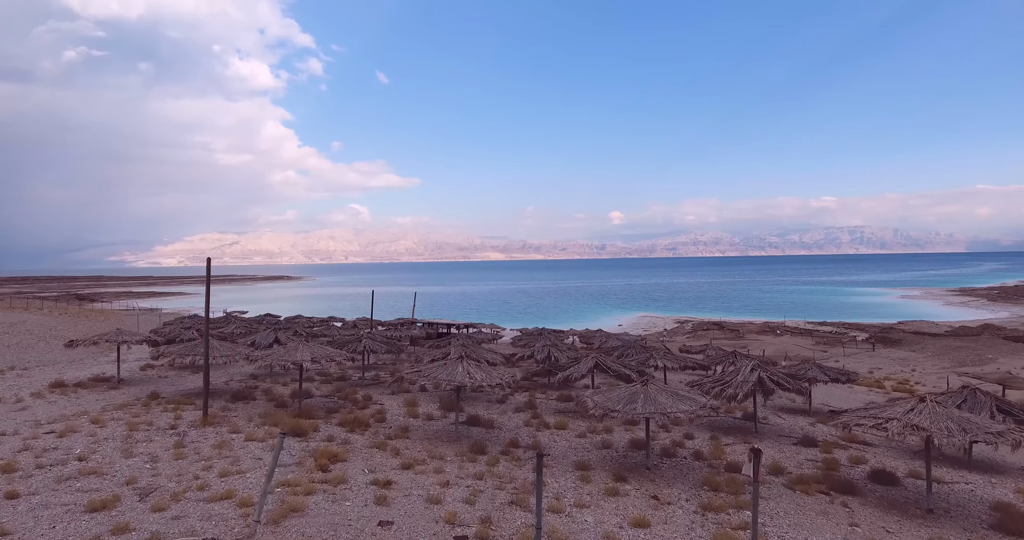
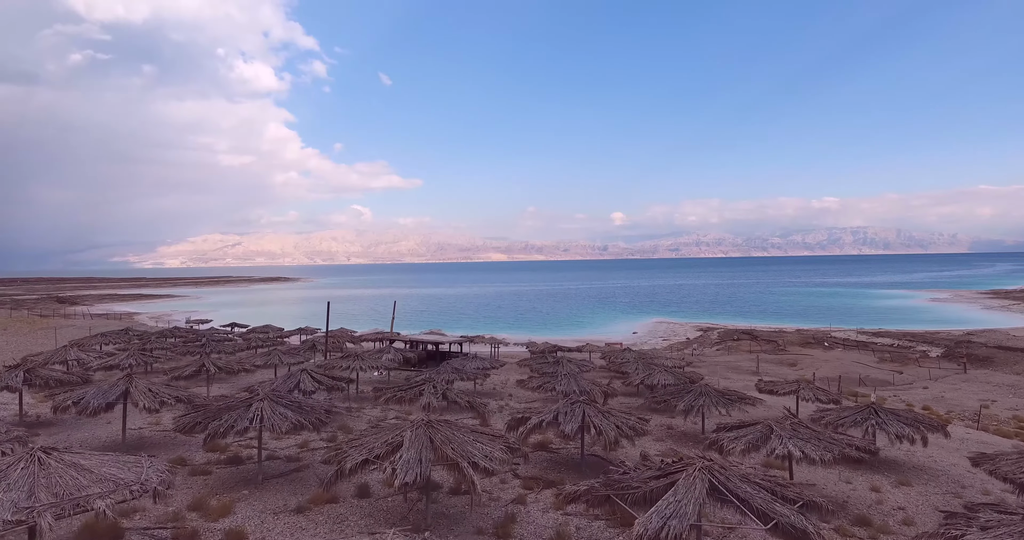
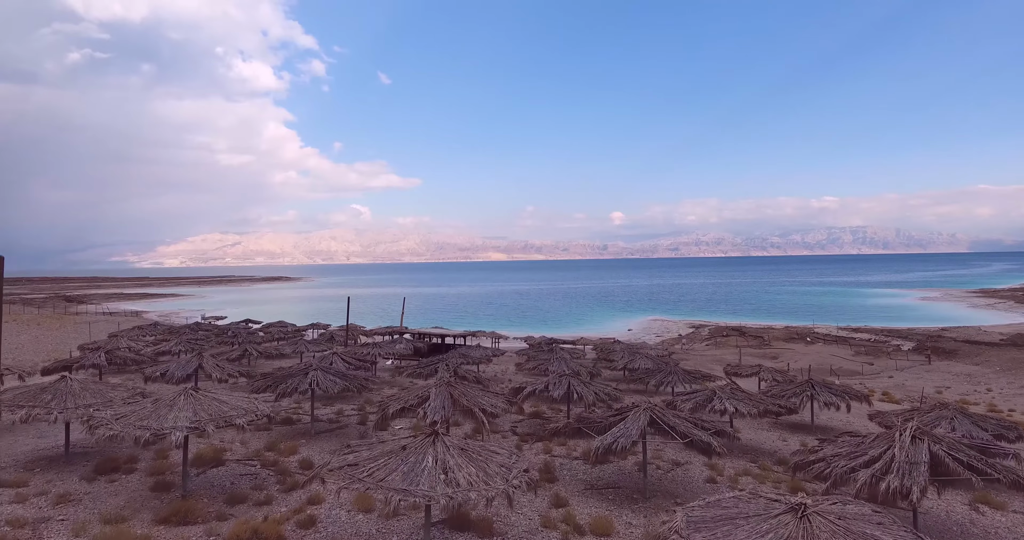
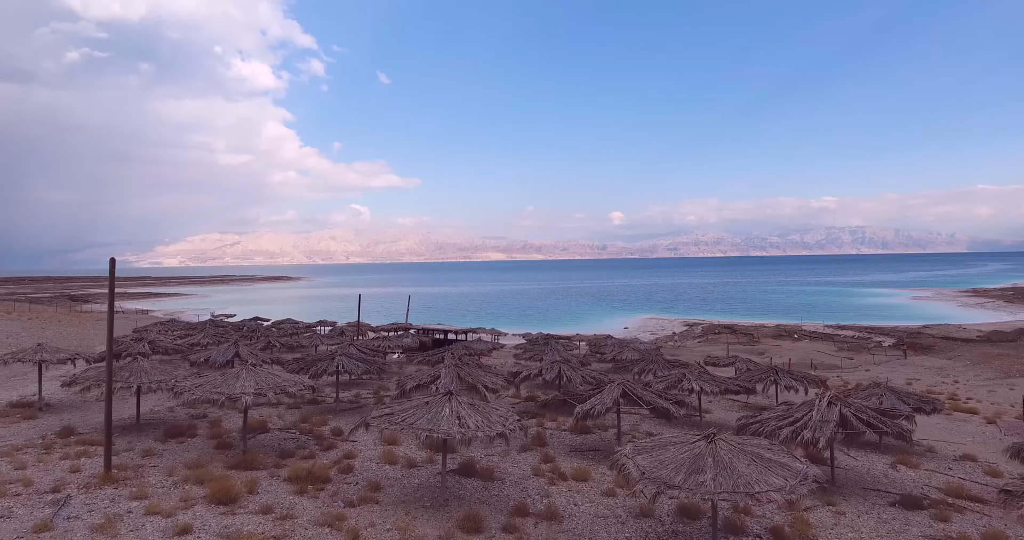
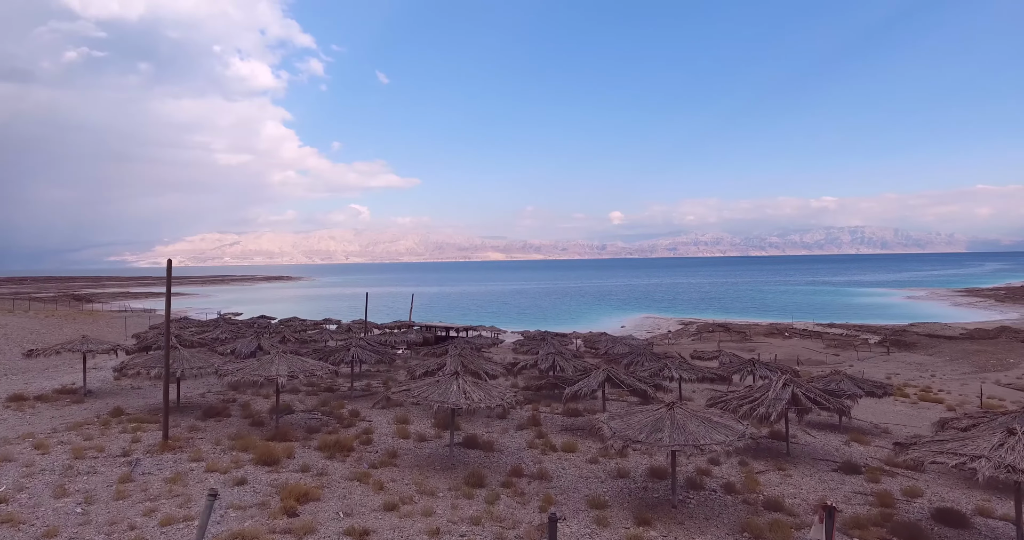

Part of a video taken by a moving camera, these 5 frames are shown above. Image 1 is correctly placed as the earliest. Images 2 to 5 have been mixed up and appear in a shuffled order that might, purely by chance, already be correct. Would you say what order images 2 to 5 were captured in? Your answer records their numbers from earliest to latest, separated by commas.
5, 4, 3, 2
